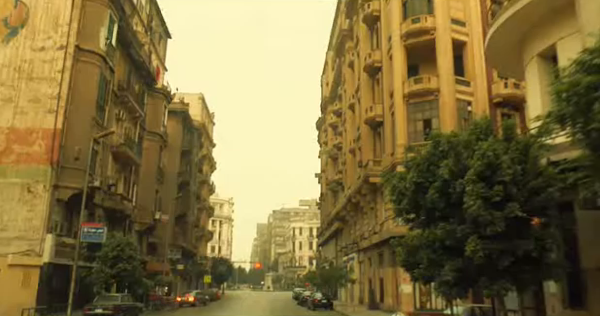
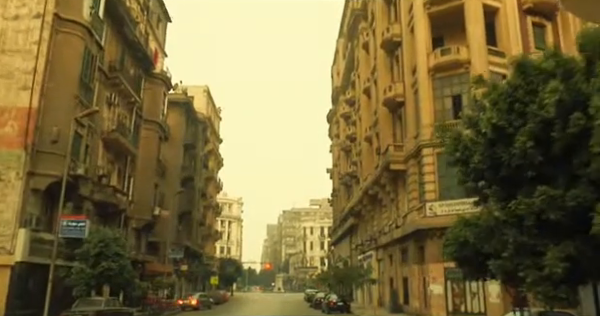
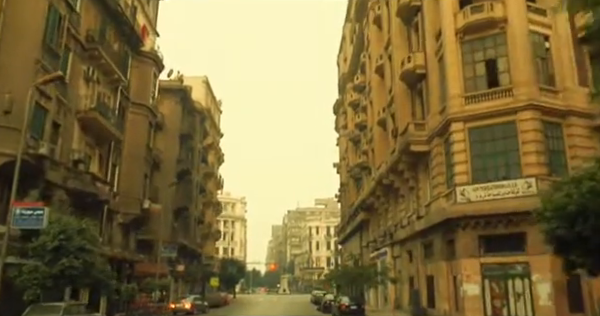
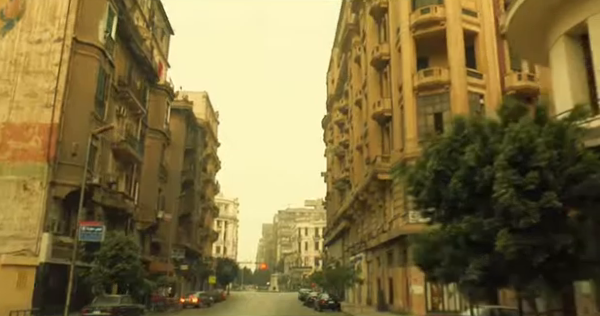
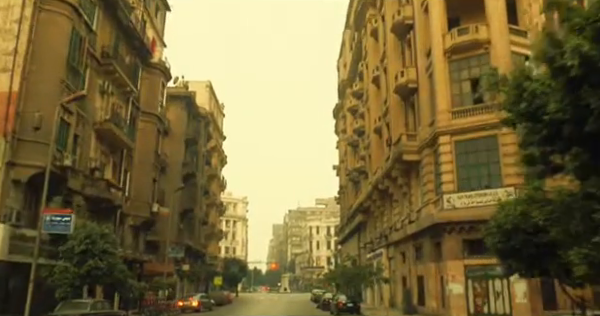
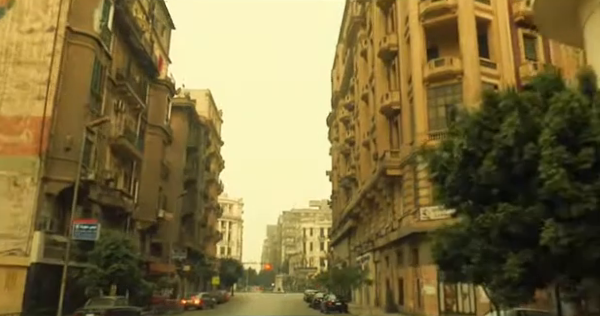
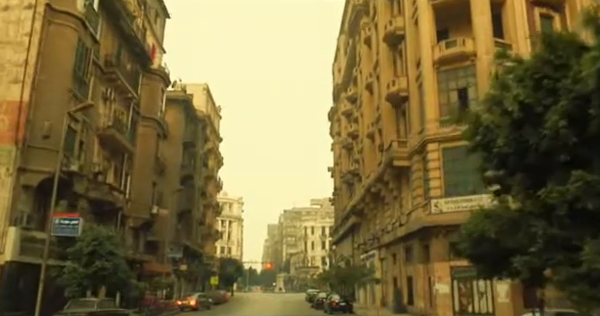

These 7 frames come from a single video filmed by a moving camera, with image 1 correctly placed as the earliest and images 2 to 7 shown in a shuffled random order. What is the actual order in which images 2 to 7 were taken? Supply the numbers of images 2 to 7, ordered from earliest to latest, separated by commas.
4, 6, 2, 7, 5, 3
